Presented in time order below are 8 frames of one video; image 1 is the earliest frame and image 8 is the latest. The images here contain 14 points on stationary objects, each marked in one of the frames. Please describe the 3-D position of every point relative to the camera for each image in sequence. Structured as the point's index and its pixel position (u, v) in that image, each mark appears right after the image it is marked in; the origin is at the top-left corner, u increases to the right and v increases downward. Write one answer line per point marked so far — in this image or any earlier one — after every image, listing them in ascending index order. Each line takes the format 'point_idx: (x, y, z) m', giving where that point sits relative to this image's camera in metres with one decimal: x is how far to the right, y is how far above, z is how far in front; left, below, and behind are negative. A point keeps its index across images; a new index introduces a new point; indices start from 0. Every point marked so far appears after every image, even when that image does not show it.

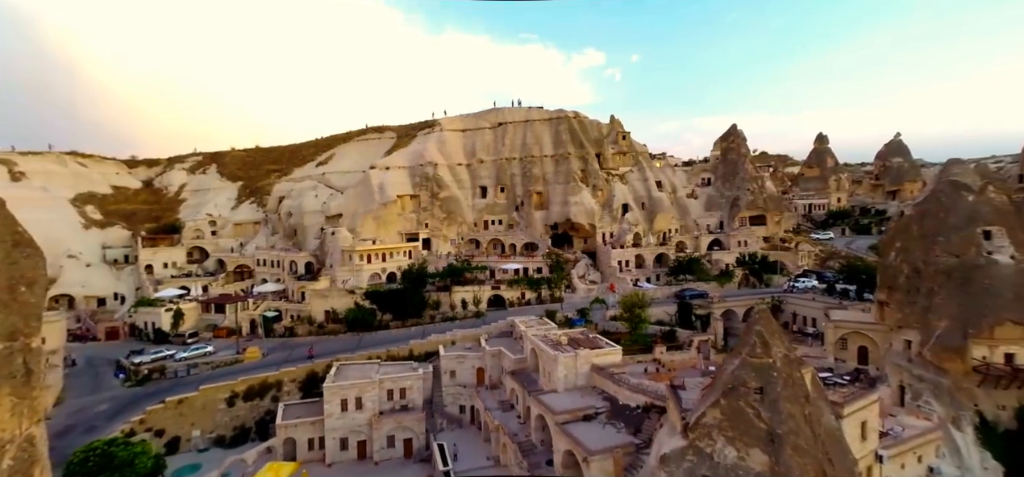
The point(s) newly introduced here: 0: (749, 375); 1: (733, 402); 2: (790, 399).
0: (+8.6, -5.0, +15.5) m
1: (+8.0, -5.8, +15.2) m
2: (+9.9, -5.6, +14.9) m
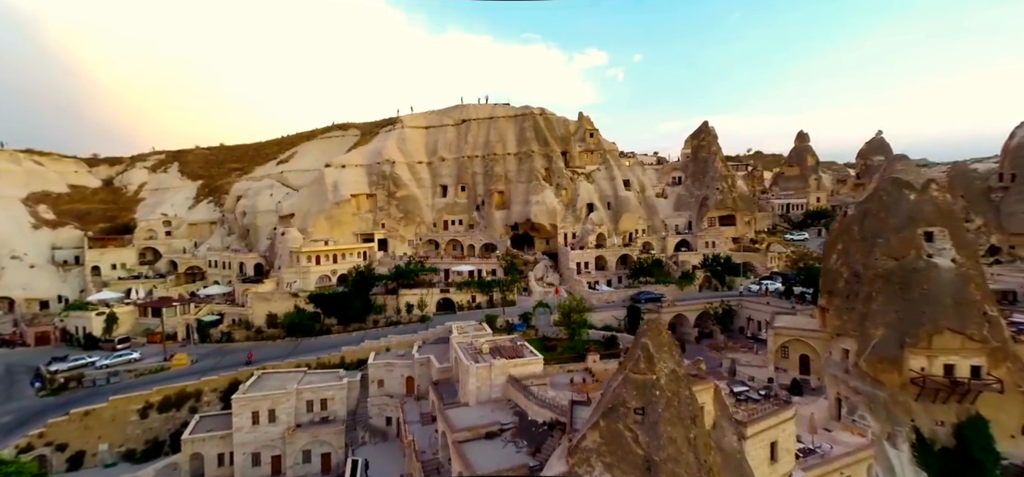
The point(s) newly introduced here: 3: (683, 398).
0: (+3.8, -5.1, +13.8) m
1: (+3.2, -5.9, +13.5) m
2: (+5.1, -5.7, +13.2) m
3: (+5.5, -5.2, +13.7) m
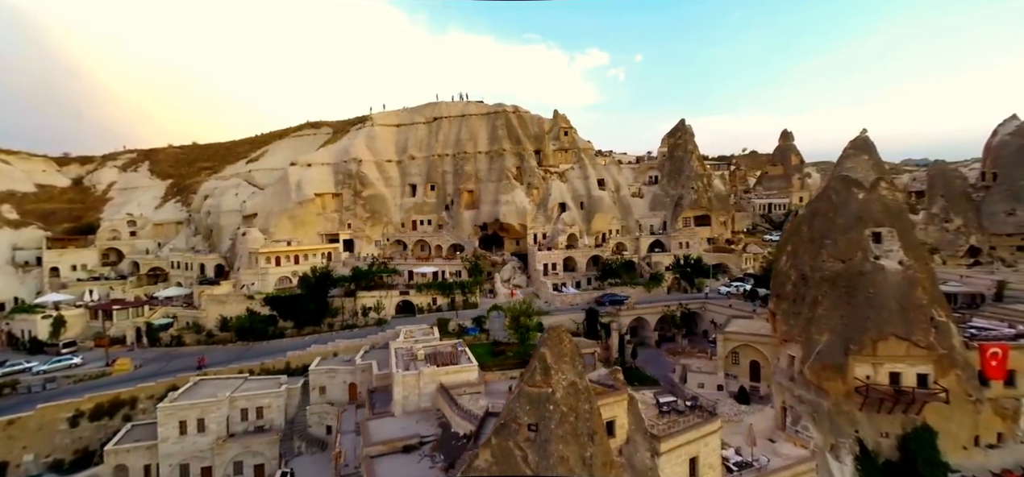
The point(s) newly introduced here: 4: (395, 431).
0: (+0.3, -5.1, +12.6) m
1: (-0.3, -6.0, +12.4) m
2: (+1.5, -5.8, +12.1) m
3: (+2.0, -5.3, +12.6) m
4: (-5.4, -8.8, +19.6) m
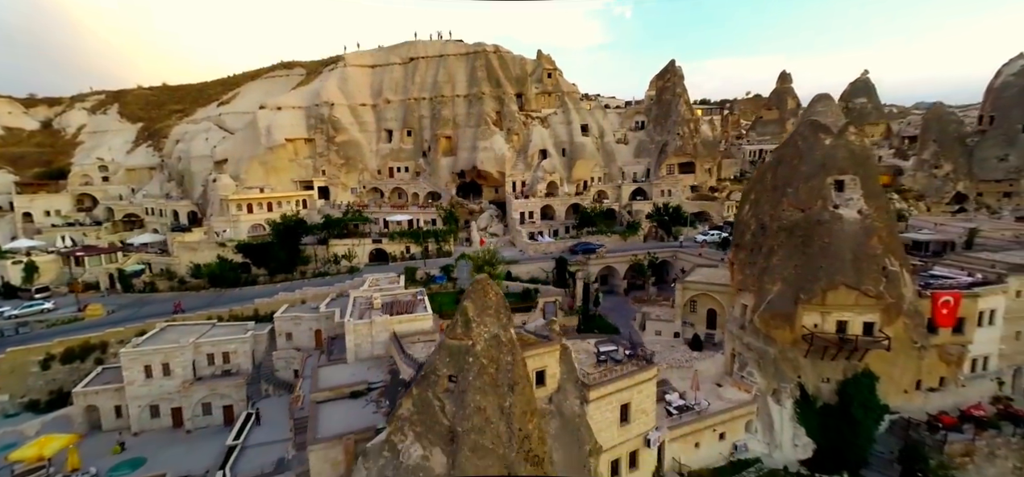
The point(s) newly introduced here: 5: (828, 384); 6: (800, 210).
0: (-2.0, -3.6, +12.5) m
1: (-2.6, -4.5, +12.4) m
2: (-0.8, -4.3, +12.0) m
3: (-0.3, -3.8, +12.5) m
4: (-7.8, -6.4, +19.8) m
5: (+14.4, -6.6, +19.3) m
6: (+13.5, +1.4, +19.9) m
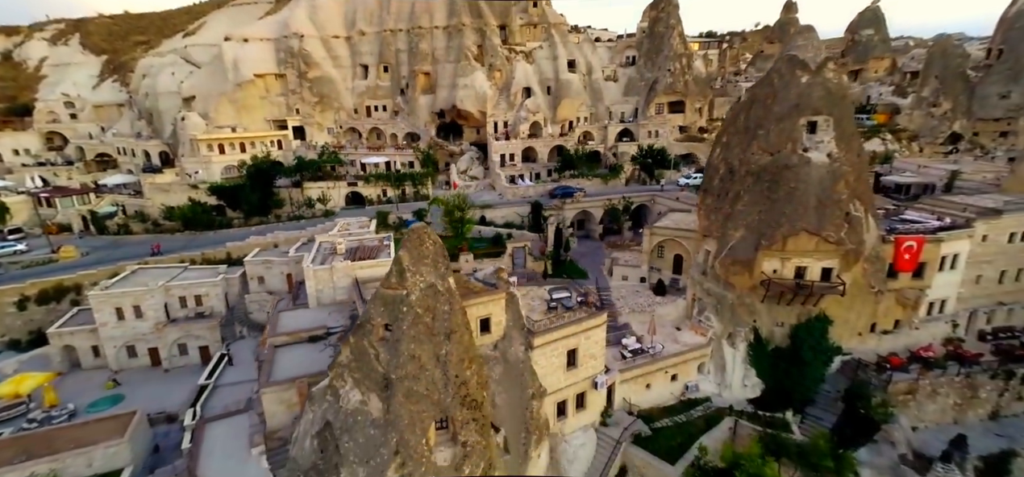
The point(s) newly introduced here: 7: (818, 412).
0: (-3.9, -2.1, +12.4) m
1: (-4.5, -3.0, +12.4) m
2: (-2.7, -2.8, +12.0) m
3: (-2.2, -2.3, +12.4) m
4: (-9.7, -3.9, +20.0) m
5: (+12.5, -4.2, +19.6) m
6: (+11.6, +3.8, +19.1) m
7: (+13.9, -7.8, +19.2) m
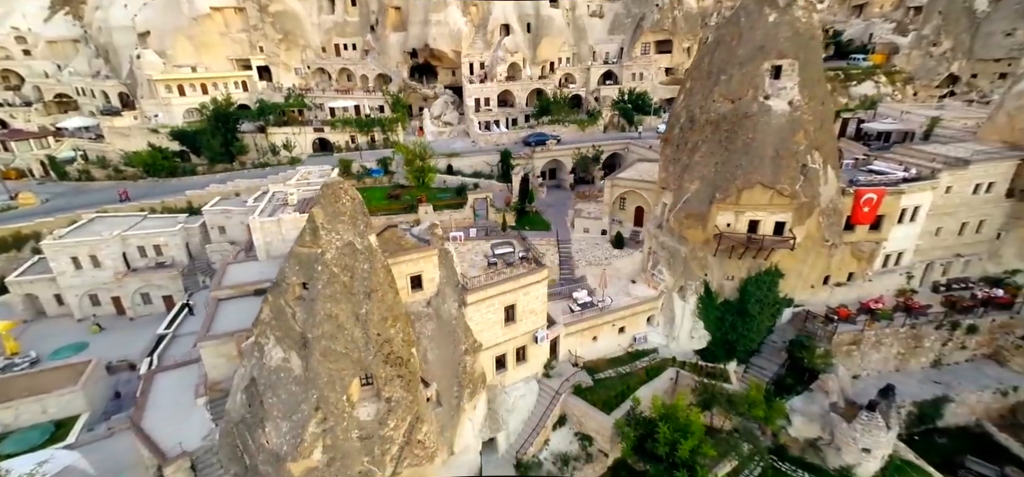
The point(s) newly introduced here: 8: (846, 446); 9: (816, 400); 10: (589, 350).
0: (-6.2, -0.9, +12.0) m
1: (-6.8, -1.8, +12.1) m
2: (-4.9, -1.7, +11.7) m
3: (-4.5, -1.0, +12.1) m
4: (-12.1, -1.7, +19.7) m
5: (+10.2, -2.0, +19.5) m
6: (+9.3, +5.9, +18.0) m
7: (+11.6, -5.7, +19.6) m
8: (+12.8, -8.0, +16.3) m
9: (+12.8, -6.8, +17.8) m
10: (+3.4, -4.9, +18.7) m
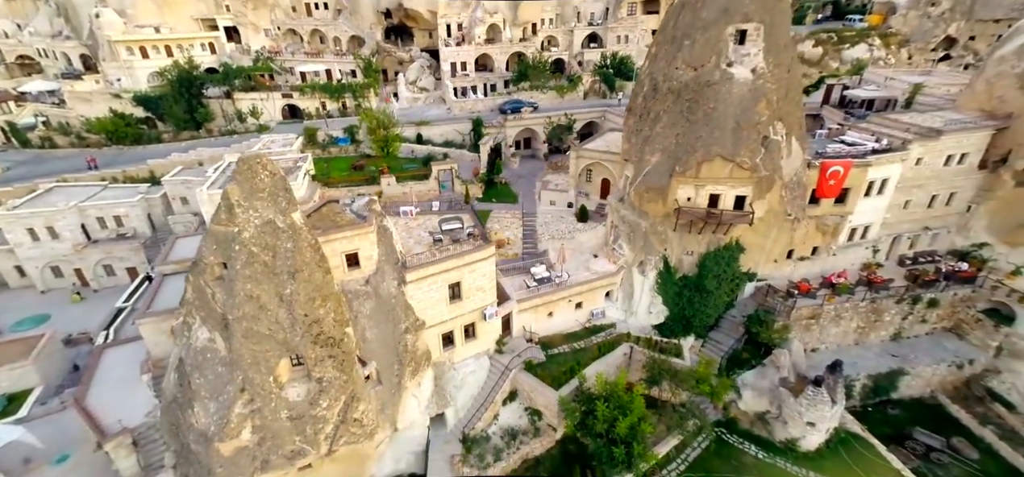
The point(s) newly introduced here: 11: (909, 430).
0: (-8.1, -0.3, +11.5) m
1: (-8.7, -1.2, +11.6) m
2: (-6.9, -1.1, +11.3) m
3: (-6.4, -0.4, +11.6) m
4: (-14.1, -0.5, +19.2) m
5: (+8.2, -0.8, +19.2) m
6: (+7.3, +6.9, +17.1) m
7: (+9.6, -4.5, +19.5) m
8: (+10.9, -7.0, +16.5) m
9: (+10.8, -5.7, +17.8) m
10: (+1.4, -3.8, +18.5) m
11: (+18.0, -8.7, +19.2) m
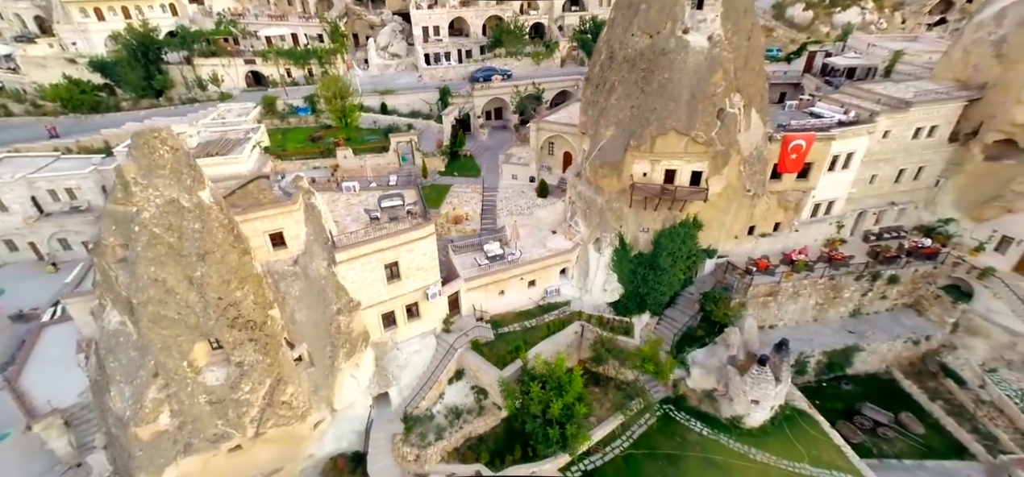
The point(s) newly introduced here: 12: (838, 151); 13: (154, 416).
0: (-10.2, +0.2, +10.8) m
1: (-10.8, -0.6, +11.1) m
2: (-9.0, -0.6, +10.7) m
3: (-8.5, +0.1, +11.0) m
4: (-16.2, +0.5, +18.5) m
5: (+6.0, +0.2, +18.7) m
6: (+5.2, +7.8, +16.0) m
7: (+7.4, -3.4, +19.3) m
8: (+8.7, -6.2, +16.4) m
9: (+8.6, -4.8, +17.7) m
10: (-0.7, -2.8, +18.2) m
11: (+15.8, -7.6, +19.3) m
12: (+14.5, +3.8, +18.8) m
13: (-9.7, -4.8, +11.5) m
